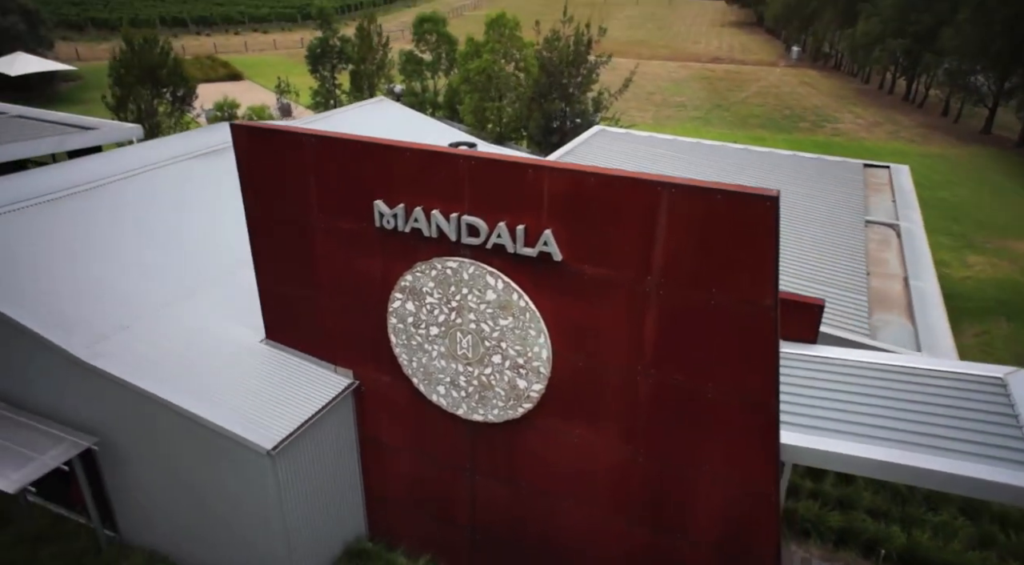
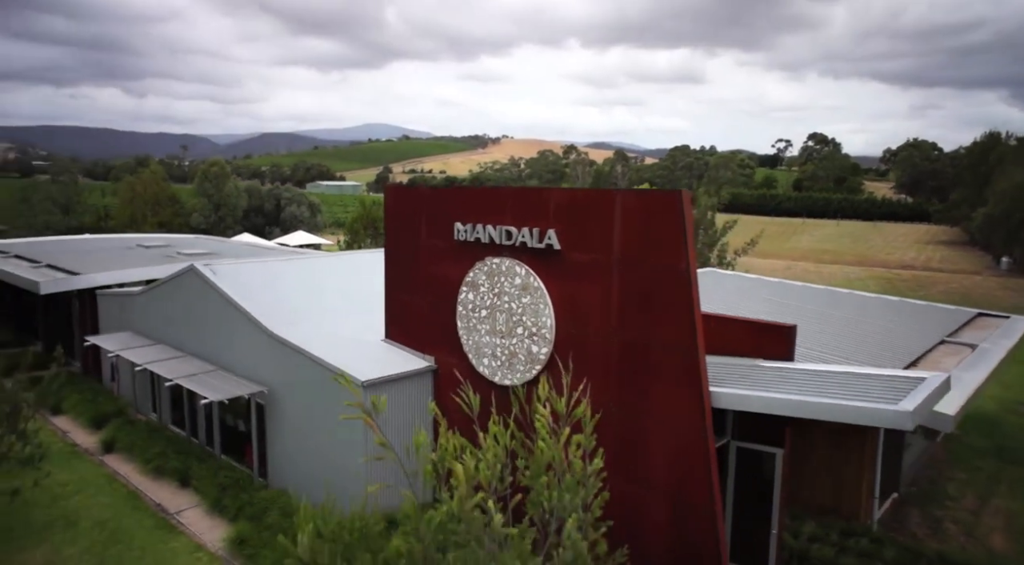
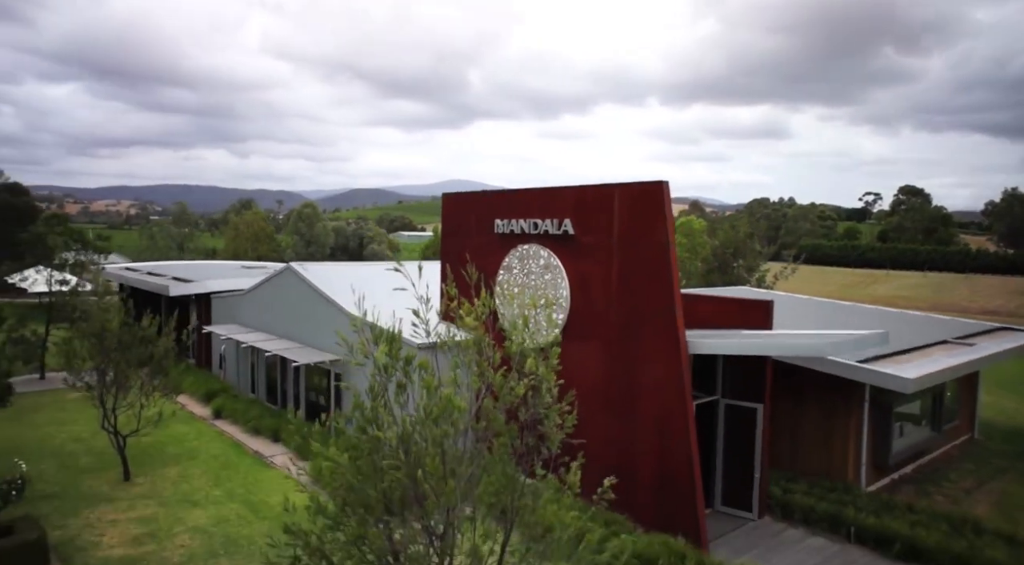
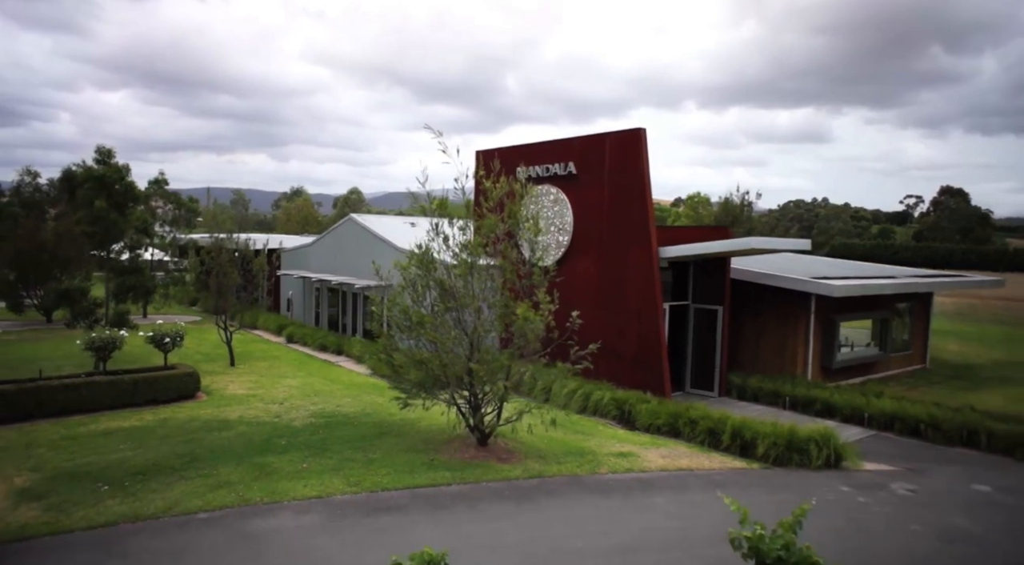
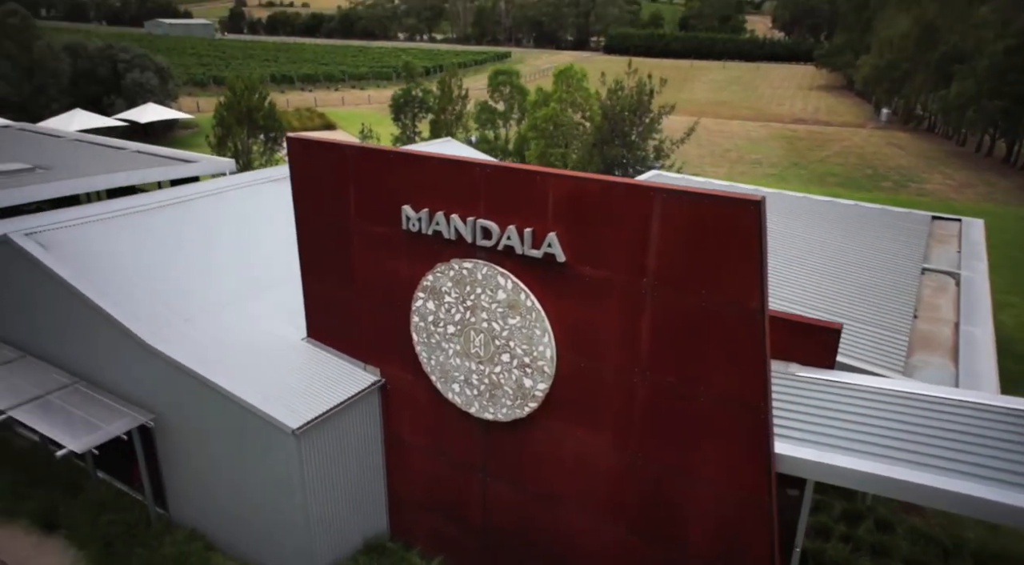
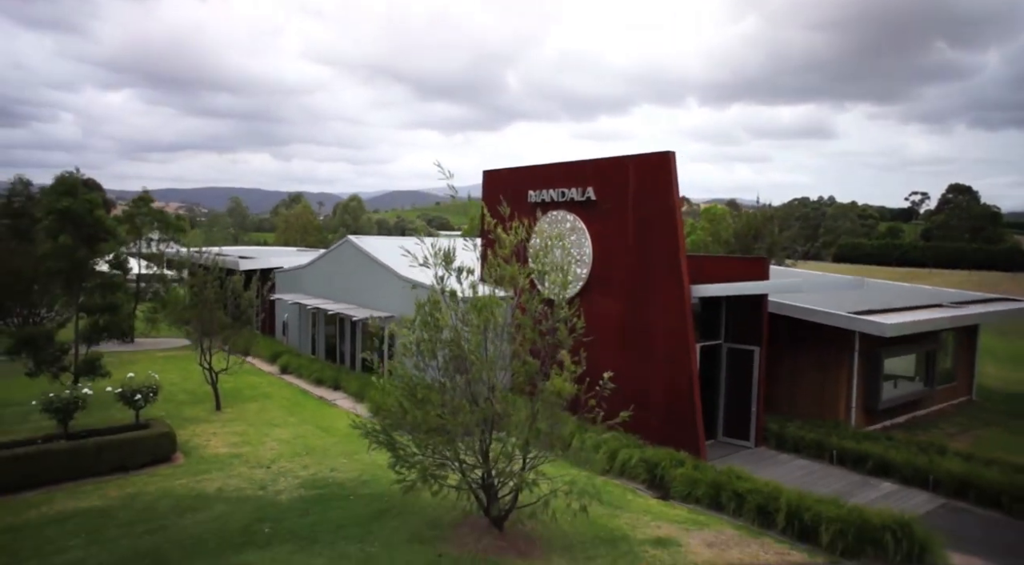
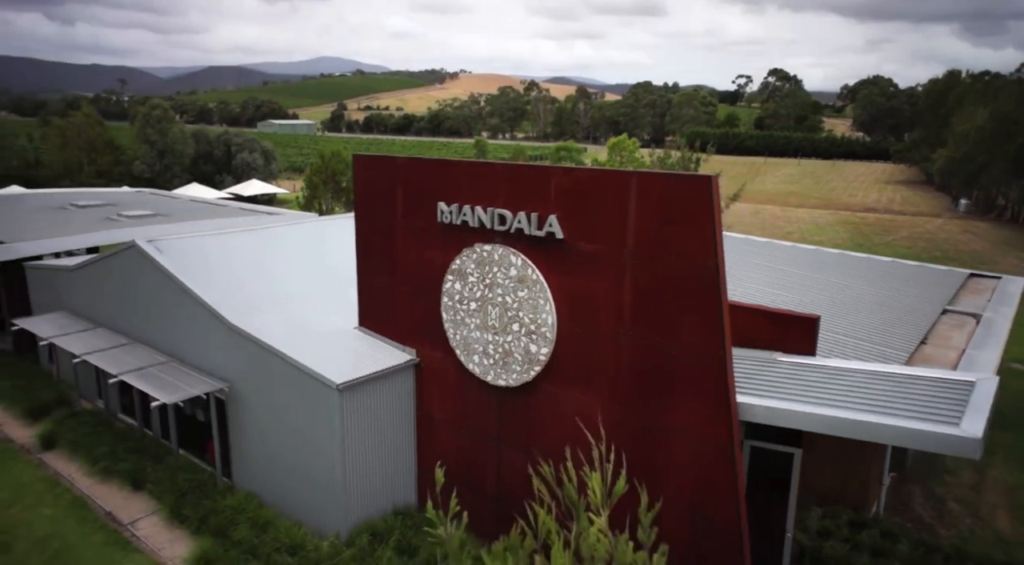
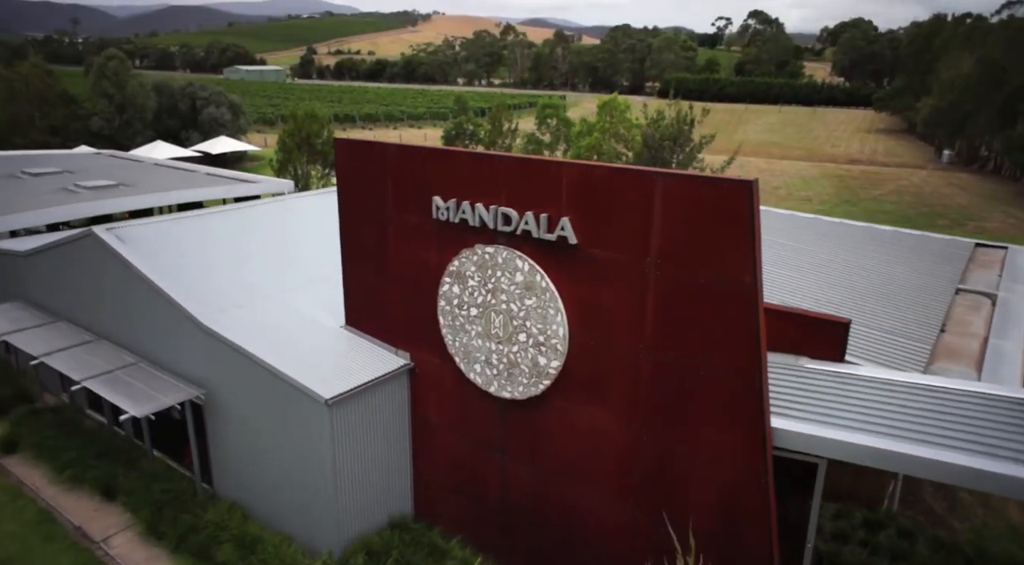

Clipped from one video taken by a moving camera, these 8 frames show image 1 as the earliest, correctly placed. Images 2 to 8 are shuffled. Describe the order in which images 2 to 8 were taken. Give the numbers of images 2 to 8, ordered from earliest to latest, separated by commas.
5, 8, 7, 2, 3, 6, 4
